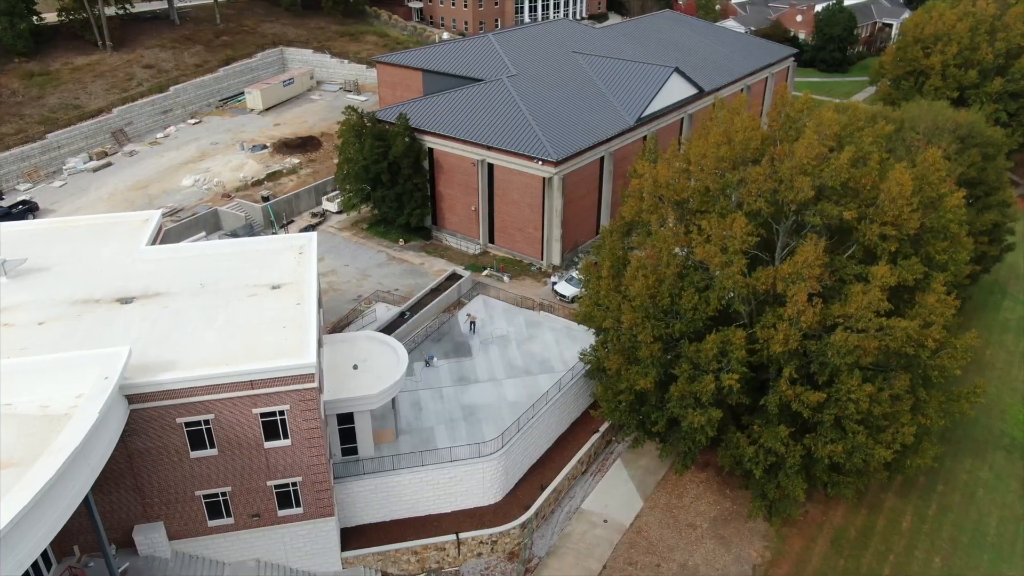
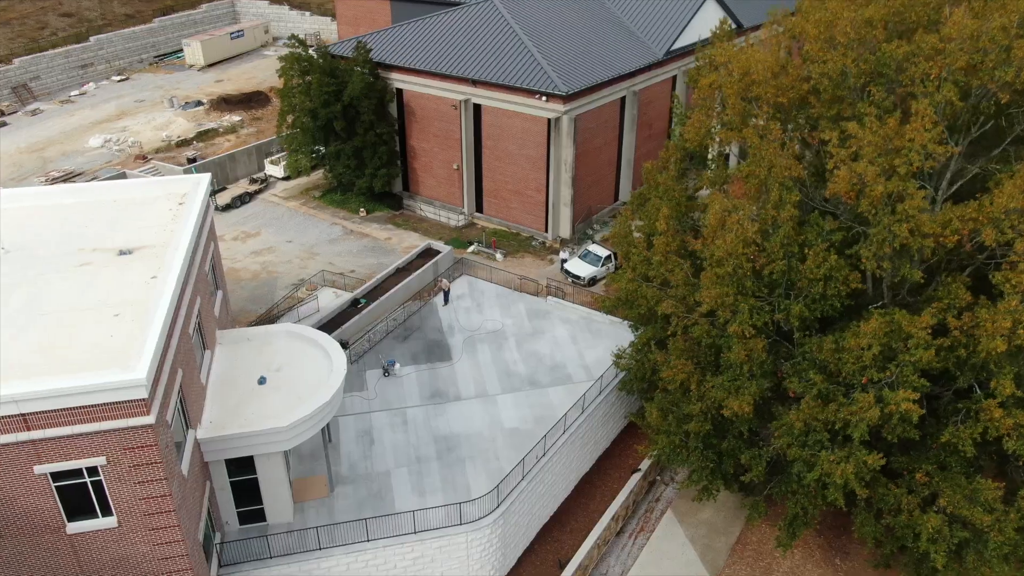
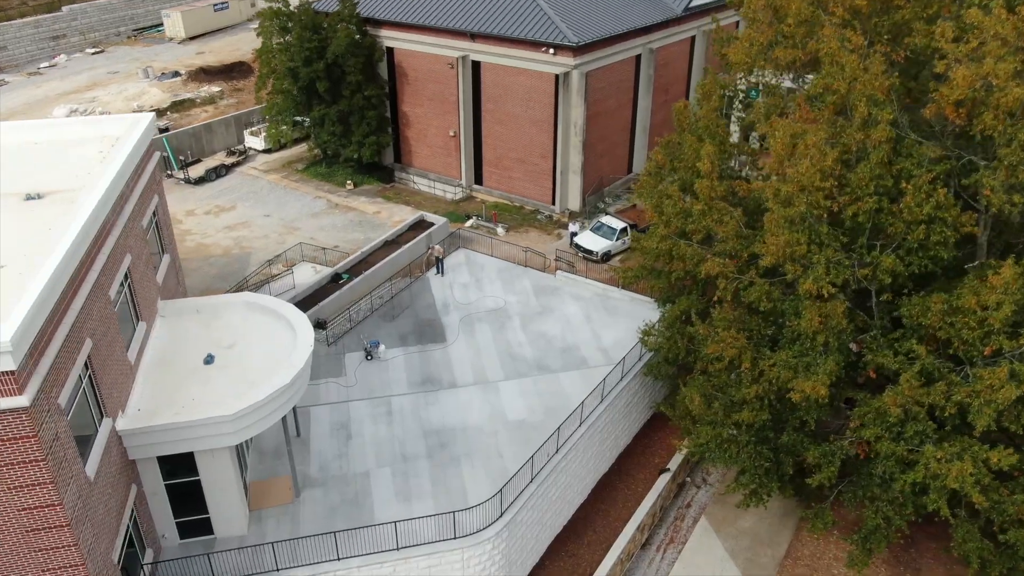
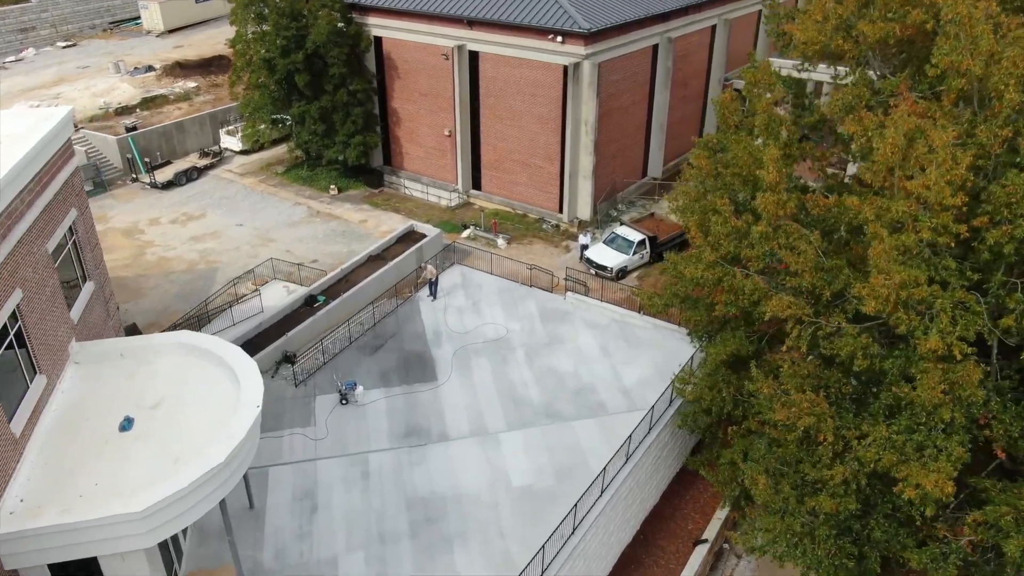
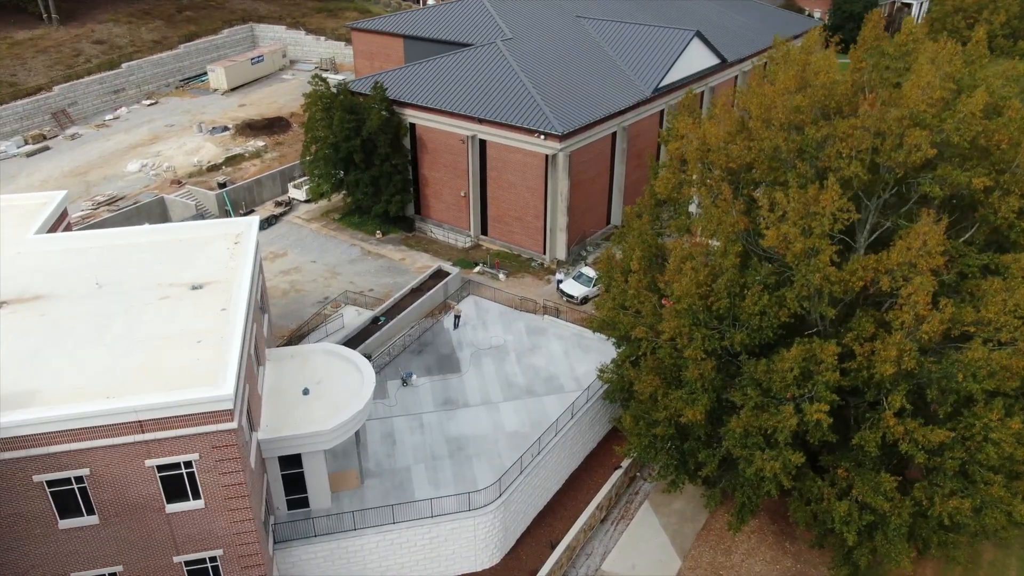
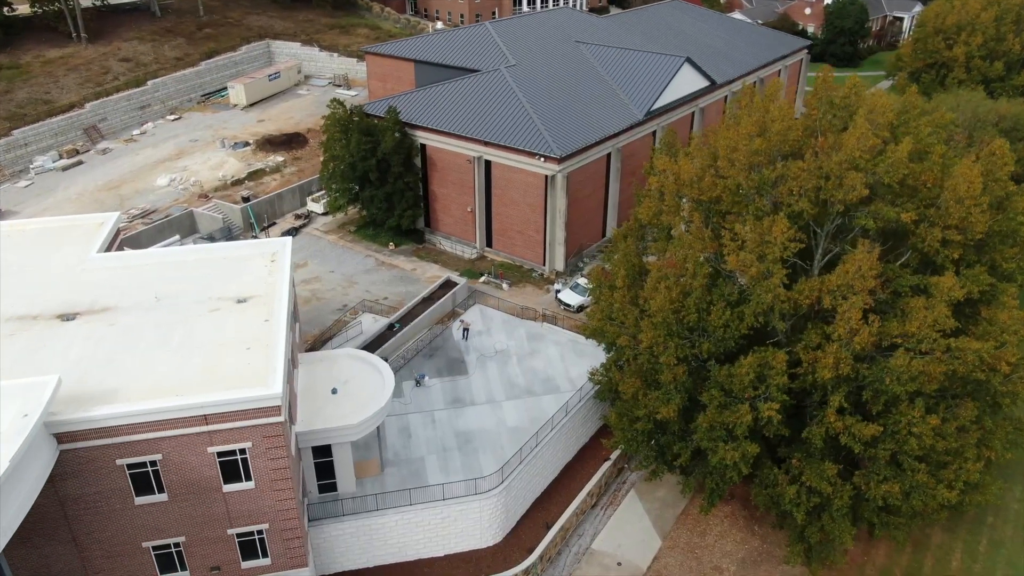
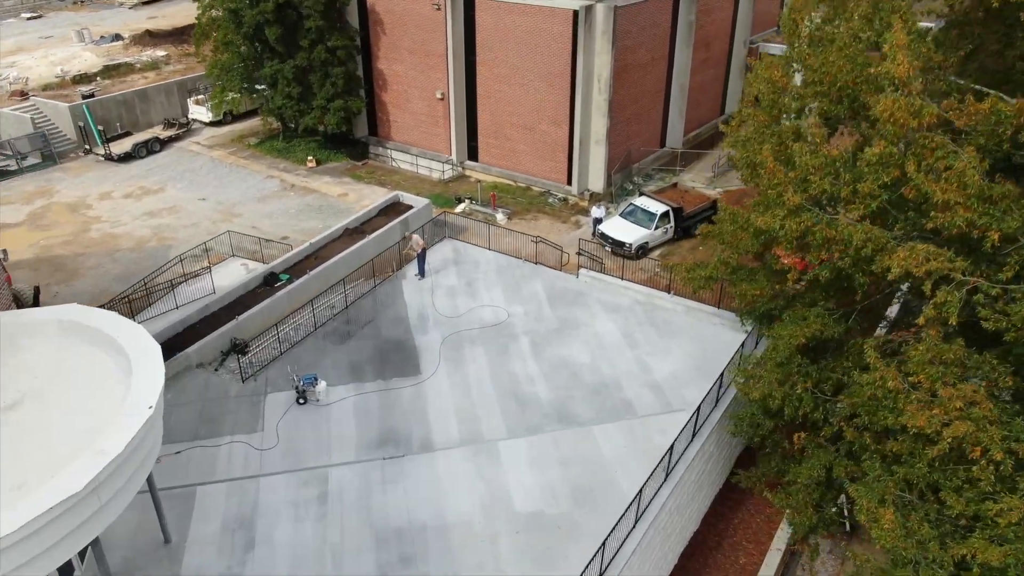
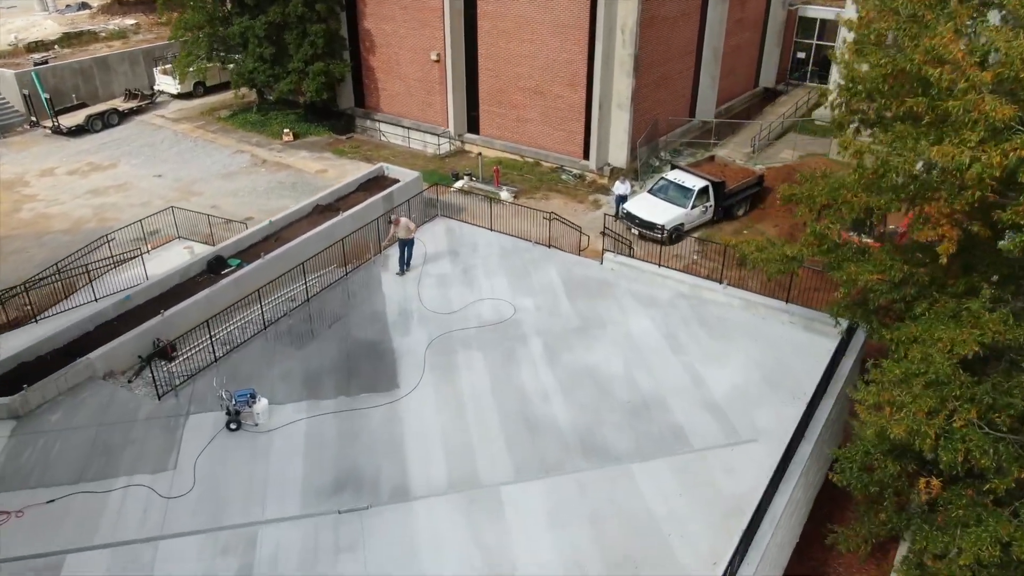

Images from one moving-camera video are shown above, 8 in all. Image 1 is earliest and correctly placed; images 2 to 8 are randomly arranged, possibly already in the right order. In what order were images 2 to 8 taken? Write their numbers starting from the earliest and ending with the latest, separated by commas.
6, 5, 2, 3, 4, 7, 8
